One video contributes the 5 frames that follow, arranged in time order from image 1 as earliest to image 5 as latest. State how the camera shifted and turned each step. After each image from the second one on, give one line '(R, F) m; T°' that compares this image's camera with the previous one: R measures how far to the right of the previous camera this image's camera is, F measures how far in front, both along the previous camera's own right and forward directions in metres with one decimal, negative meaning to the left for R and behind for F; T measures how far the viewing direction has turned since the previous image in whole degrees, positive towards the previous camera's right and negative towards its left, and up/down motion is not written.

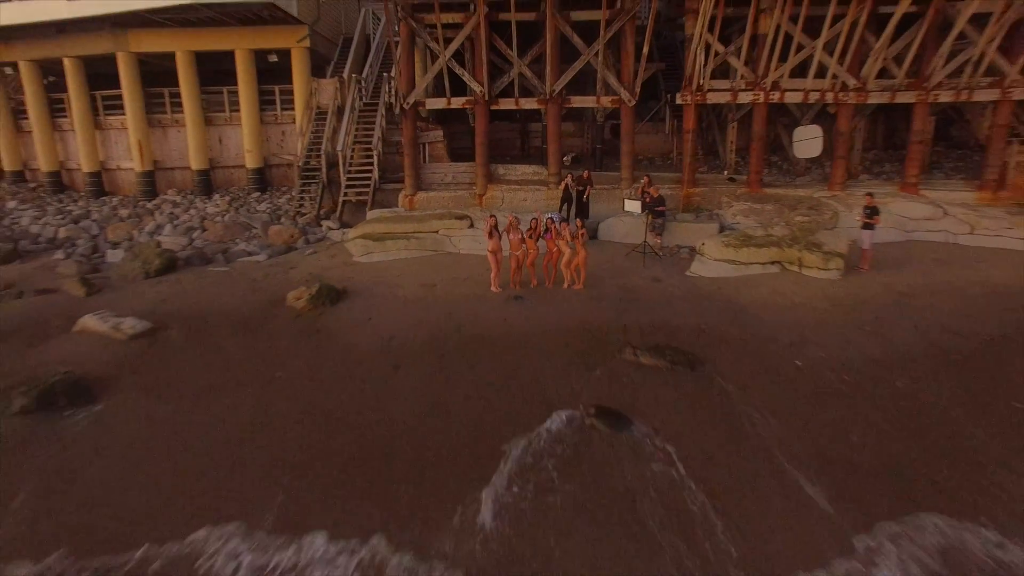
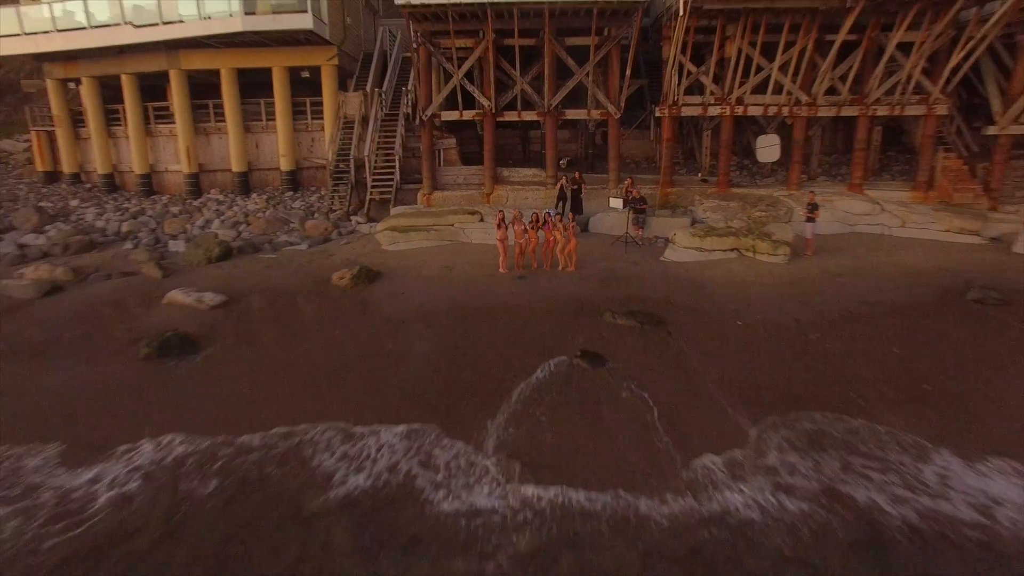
(-0.1, -2.4) m; 0°
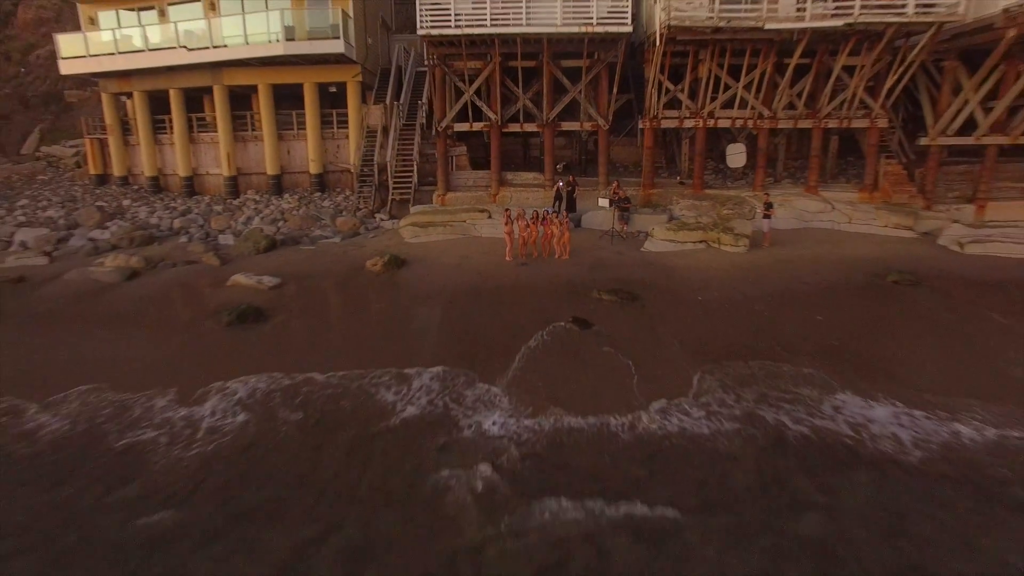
(-0.1, -2.6) m; 0°
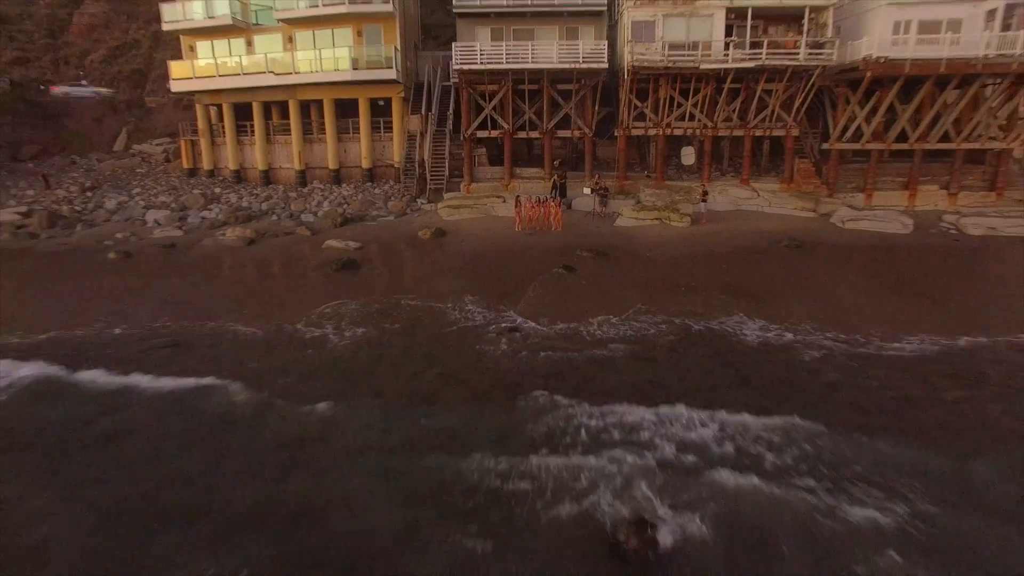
(-0.3, -6.3) m; 0°
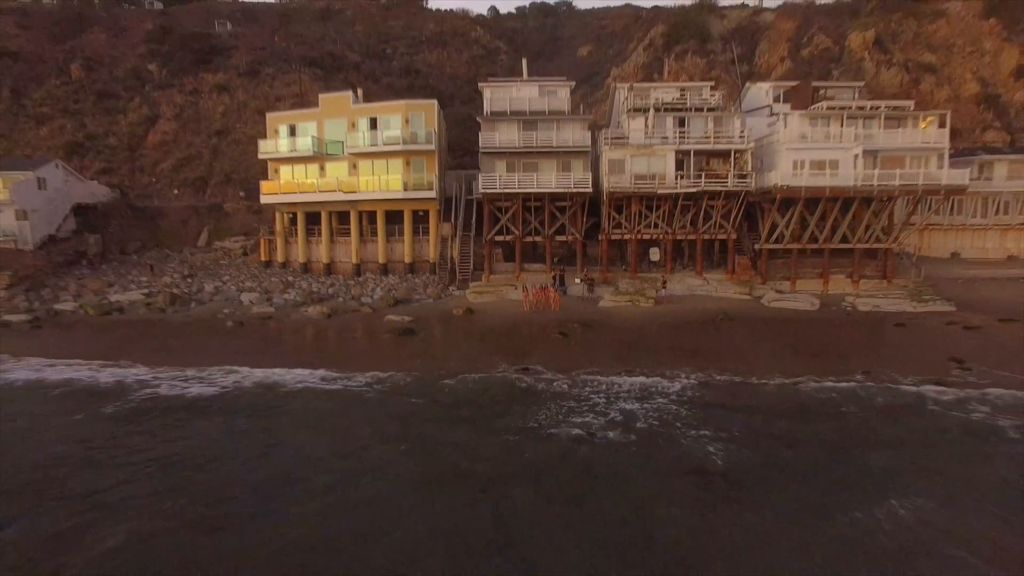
(-0.3, -7.3) m; 0°
